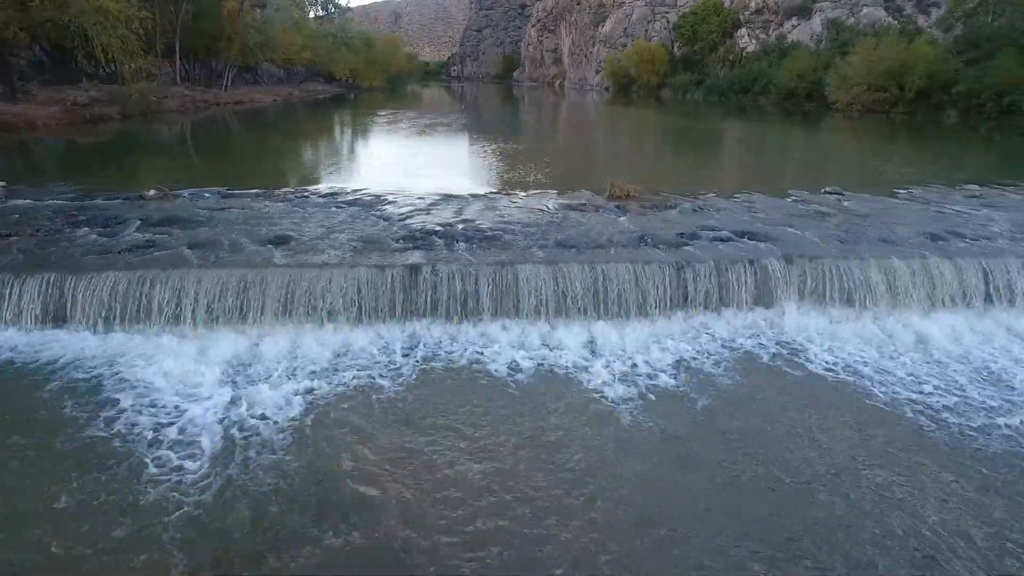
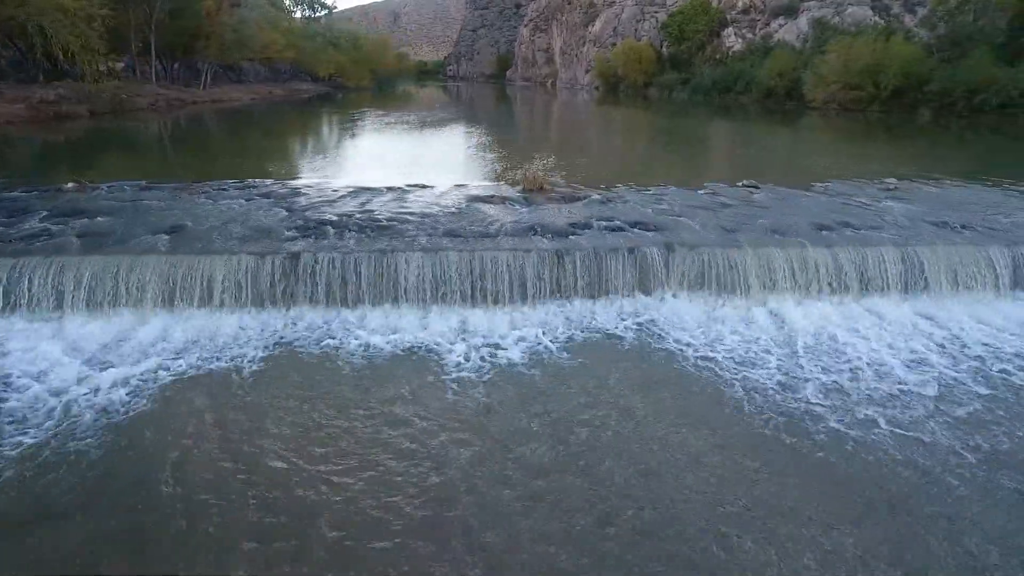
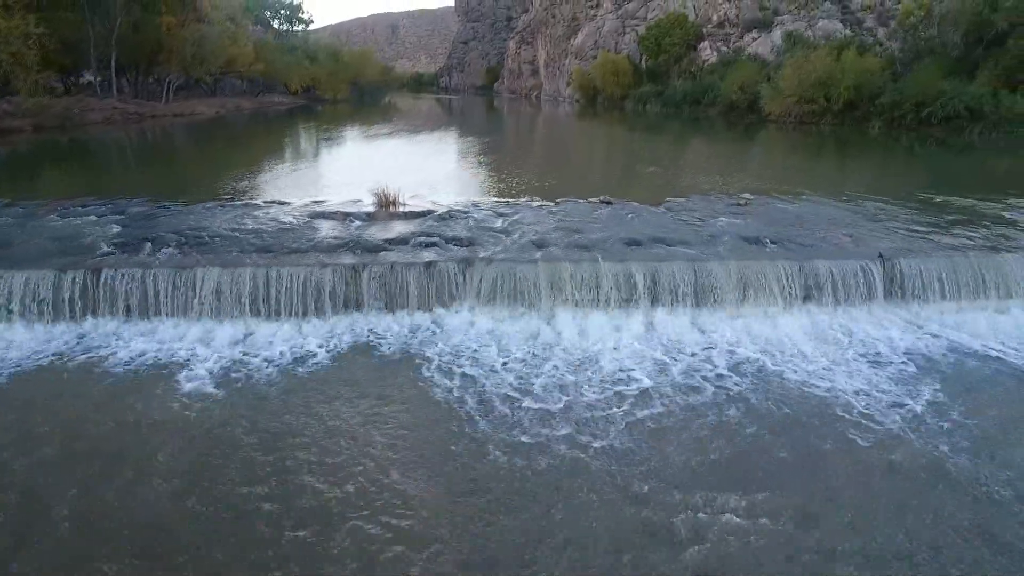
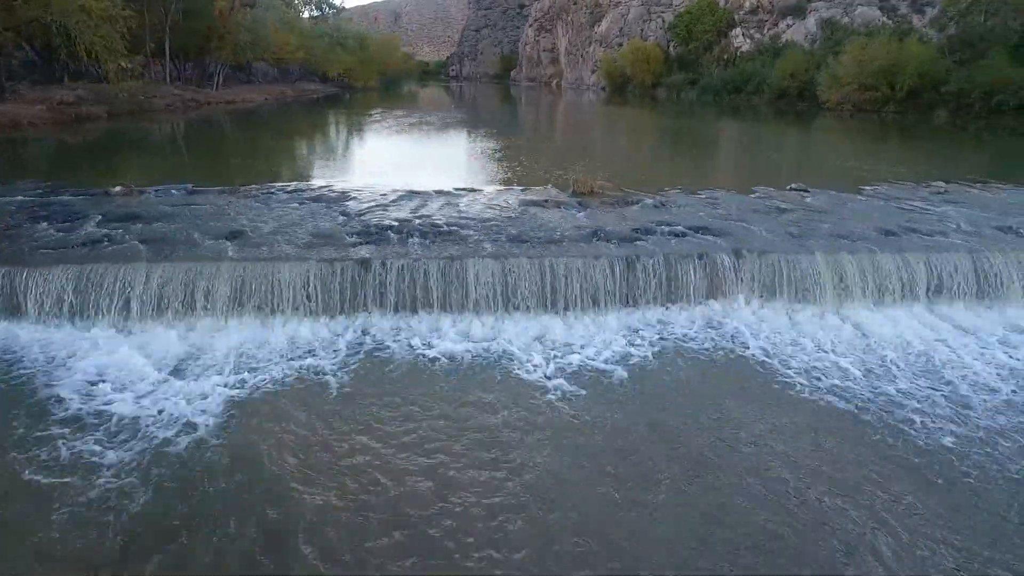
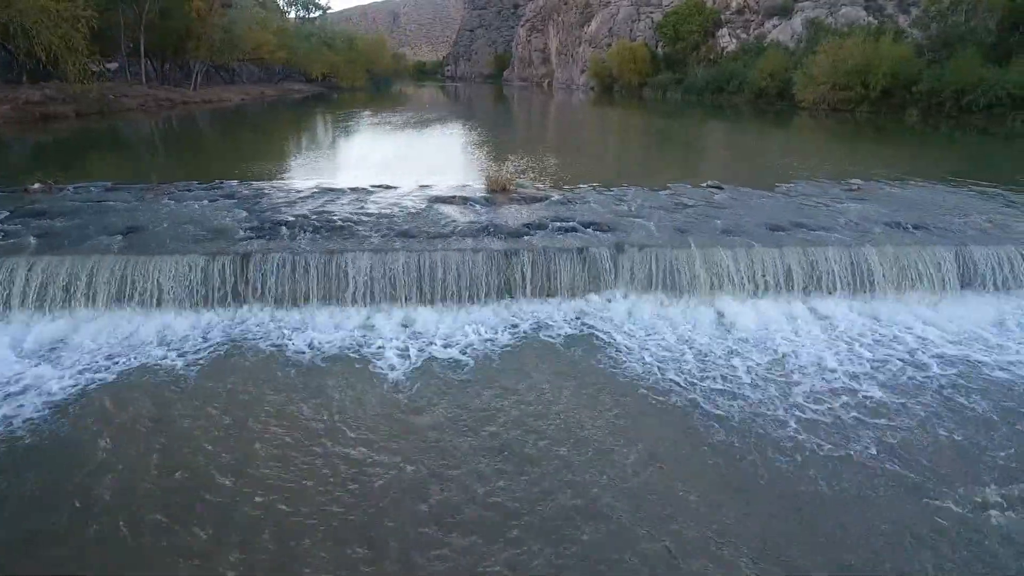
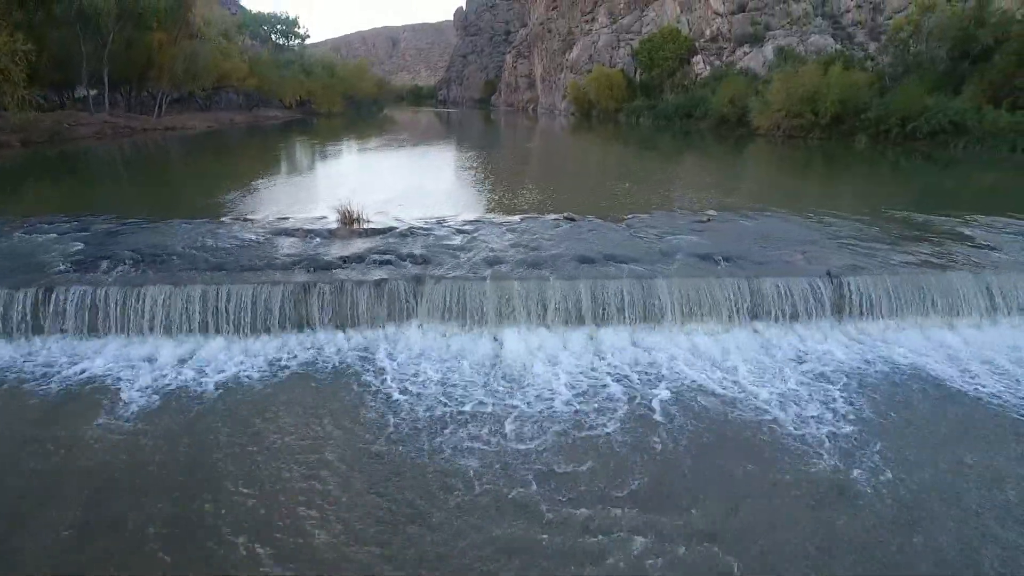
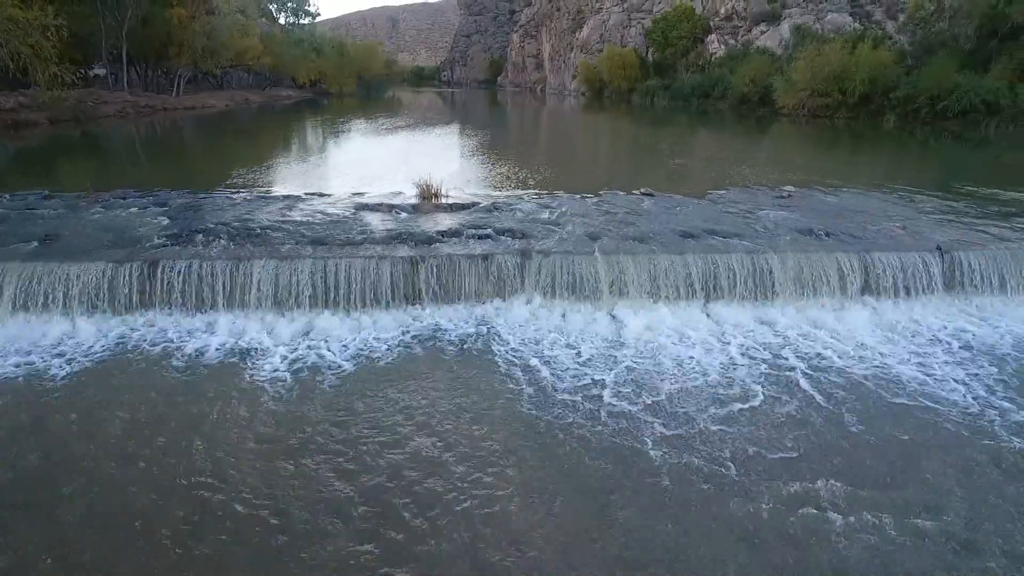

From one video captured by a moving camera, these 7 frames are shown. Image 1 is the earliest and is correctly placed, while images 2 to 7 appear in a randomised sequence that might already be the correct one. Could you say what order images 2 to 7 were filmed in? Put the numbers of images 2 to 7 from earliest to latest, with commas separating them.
4, 2, 5, 7, 3, 6
